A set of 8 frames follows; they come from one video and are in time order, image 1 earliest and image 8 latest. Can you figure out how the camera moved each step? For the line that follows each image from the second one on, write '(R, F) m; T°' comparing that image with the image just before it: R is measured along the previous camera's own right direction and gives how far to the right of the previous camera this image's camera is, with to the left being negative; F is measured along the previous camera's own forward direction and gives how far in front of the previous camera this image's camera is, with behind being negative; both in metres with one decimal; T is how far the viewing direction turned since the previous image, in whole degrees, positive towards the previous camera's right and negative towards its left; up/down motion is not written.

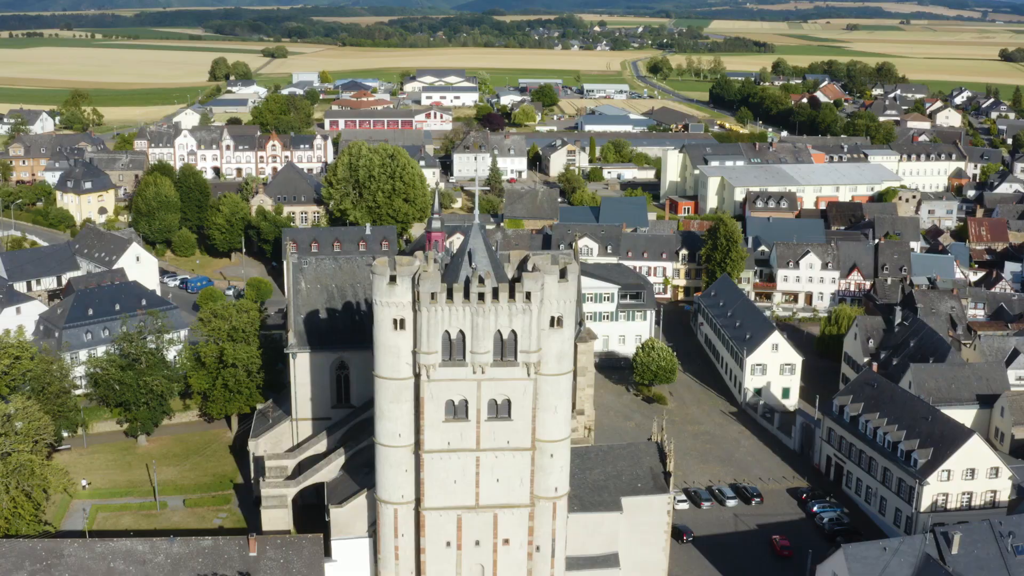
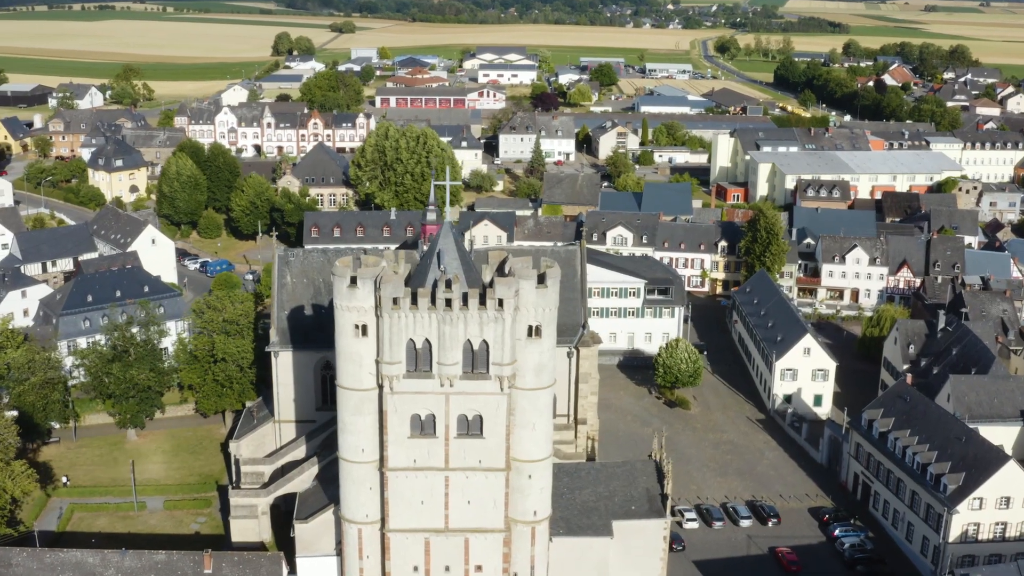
(+2.1, +3.0) m; -3°
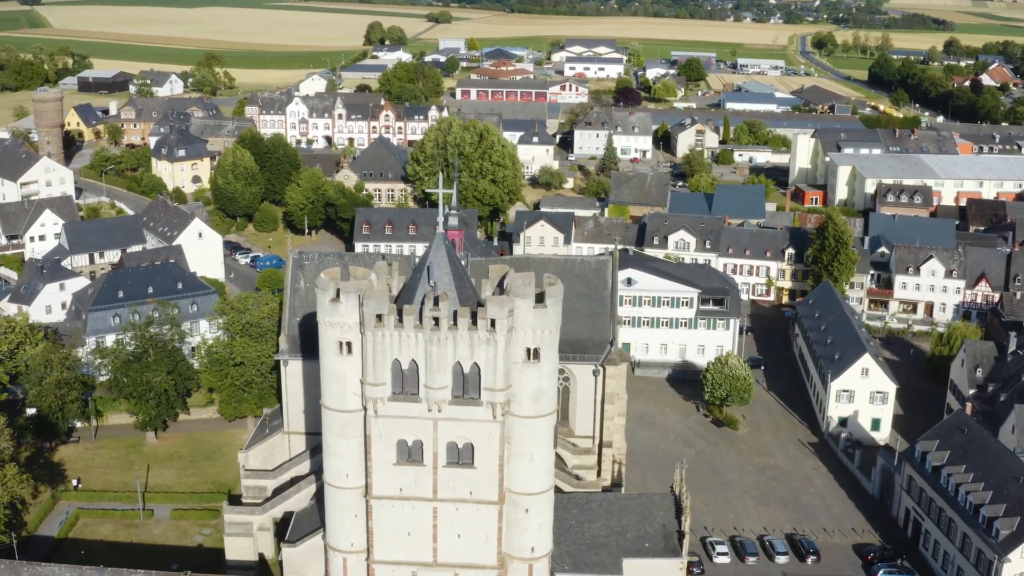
(+1.9, +2.5) m; -4°
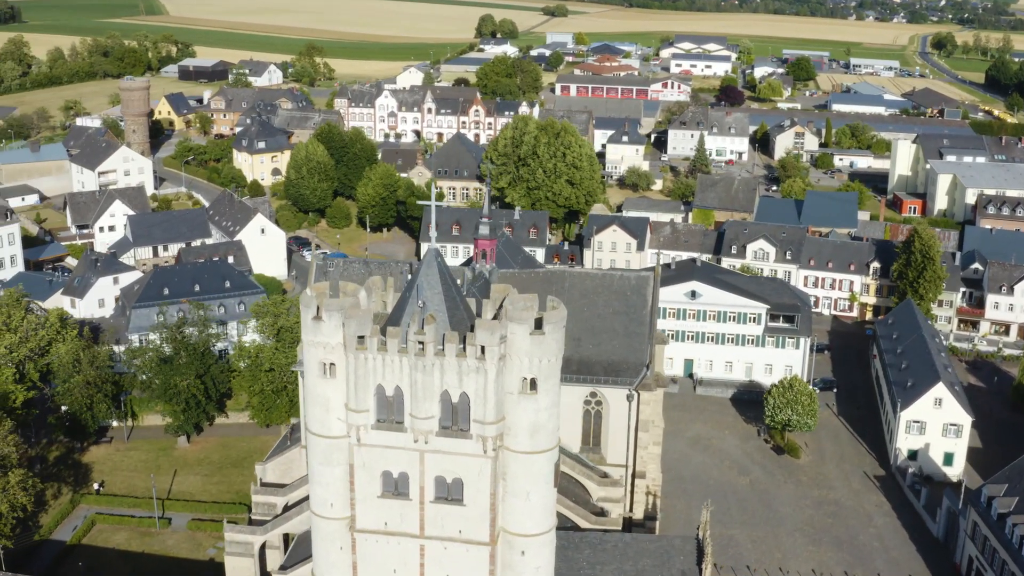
(+2.1, +2.4) m; -5°
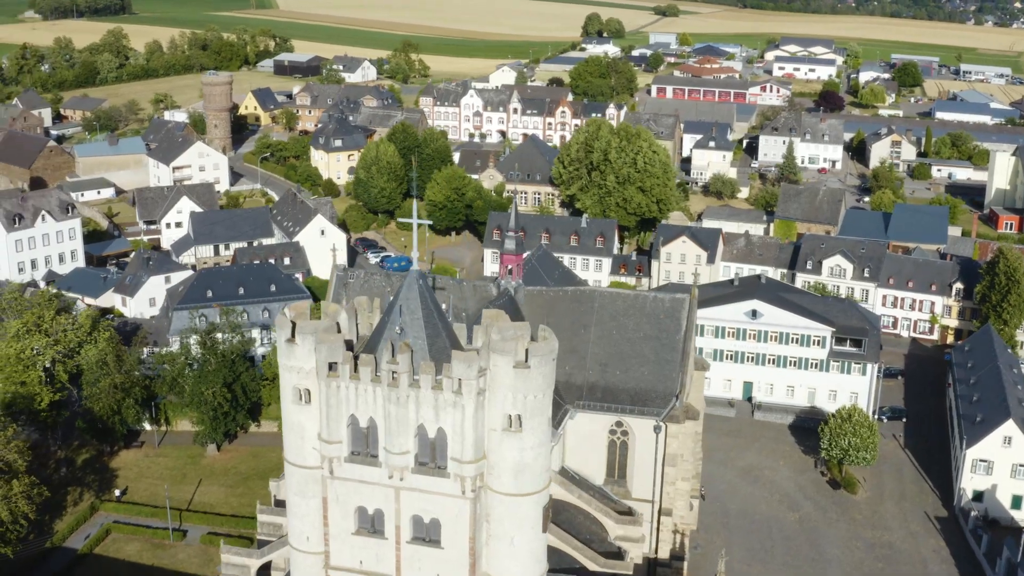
(+2.0, +2.0) m; -5°
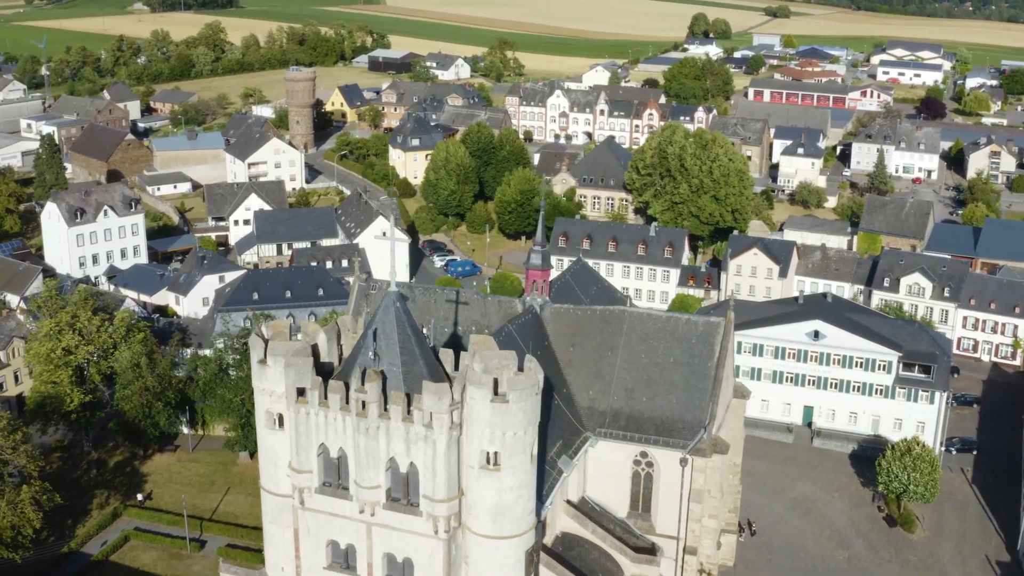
(+1.9, +1.7) m; -4°
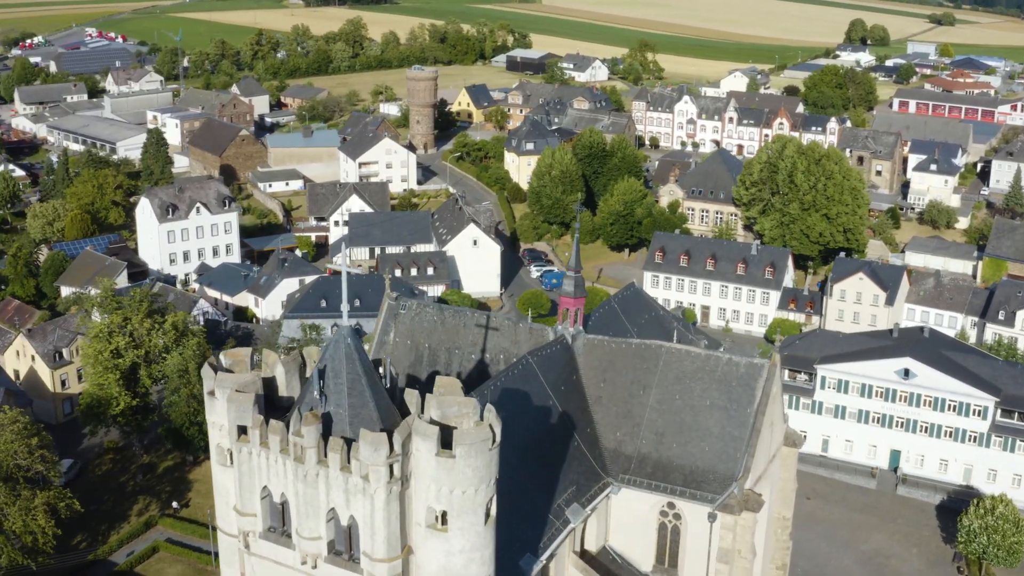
(+2.6, +2.2) m; -7°
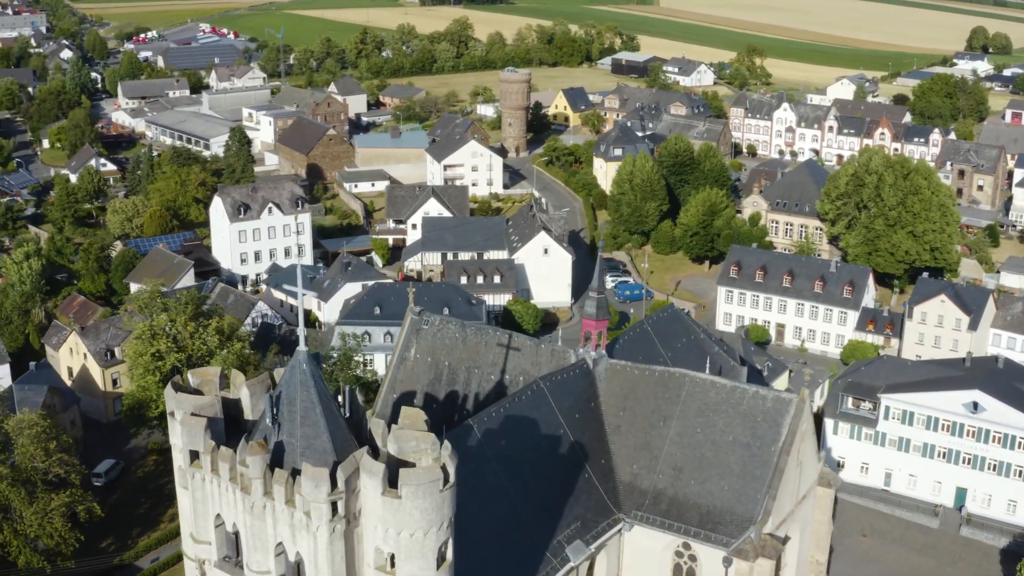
(+2.0, +1.3) m; -5°
